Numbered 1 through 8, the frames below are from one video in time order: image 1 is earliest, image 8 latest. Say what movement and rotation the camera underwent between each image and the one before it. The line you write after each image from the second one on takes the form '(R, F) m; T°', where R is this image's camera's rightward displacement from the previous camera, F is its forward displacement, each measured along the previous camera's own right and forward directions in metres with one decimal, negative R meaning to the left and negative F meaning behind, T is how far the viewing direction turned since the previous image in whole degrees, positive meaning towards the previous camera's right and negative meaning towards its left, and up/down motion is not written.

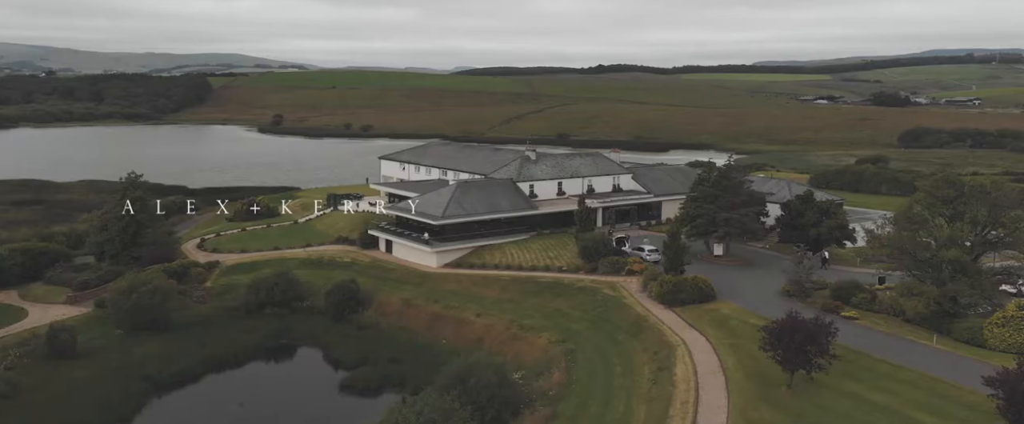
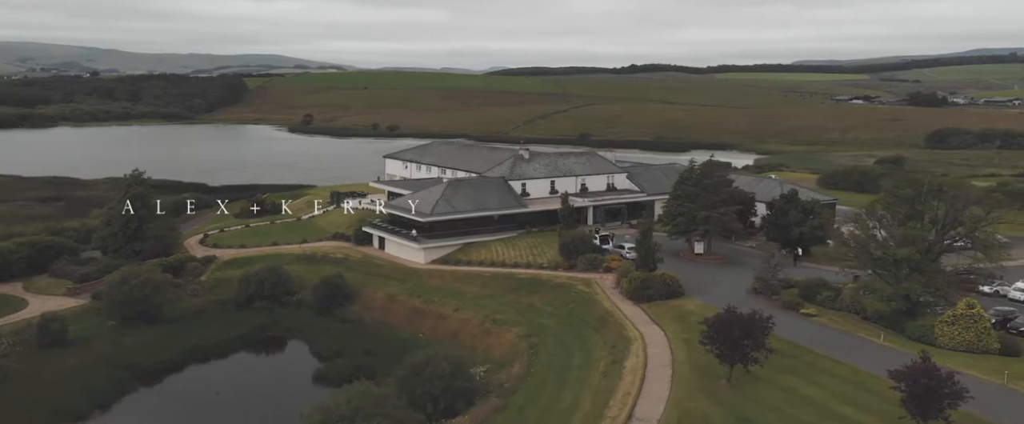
(+2.2, -0.6) m; -2°
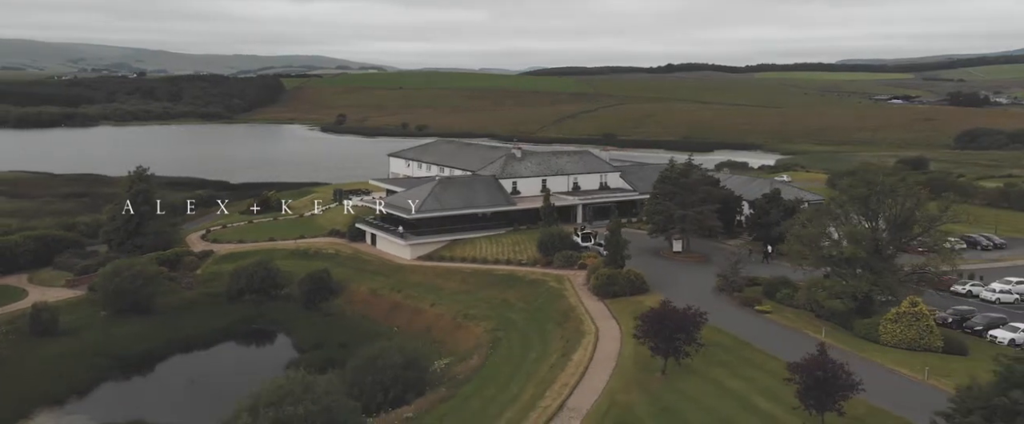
(+2.5, -0.6) m; -2°
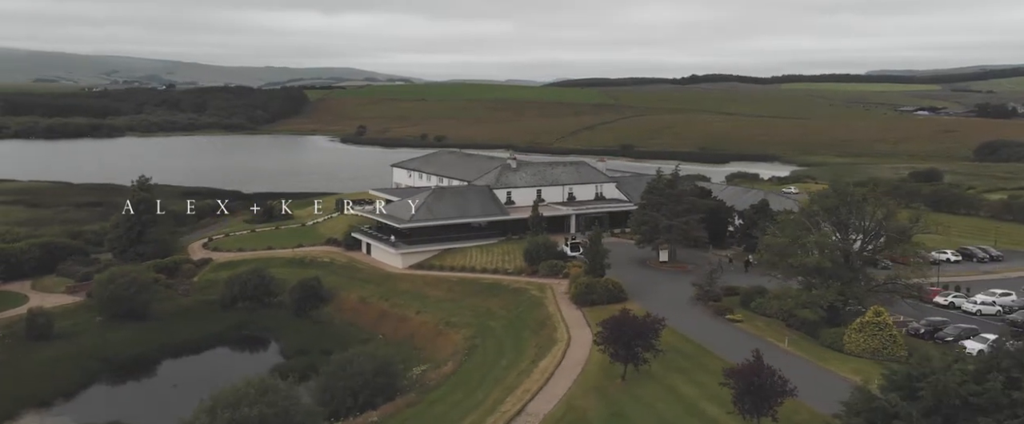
(+1.6, -0.4) m; -1°
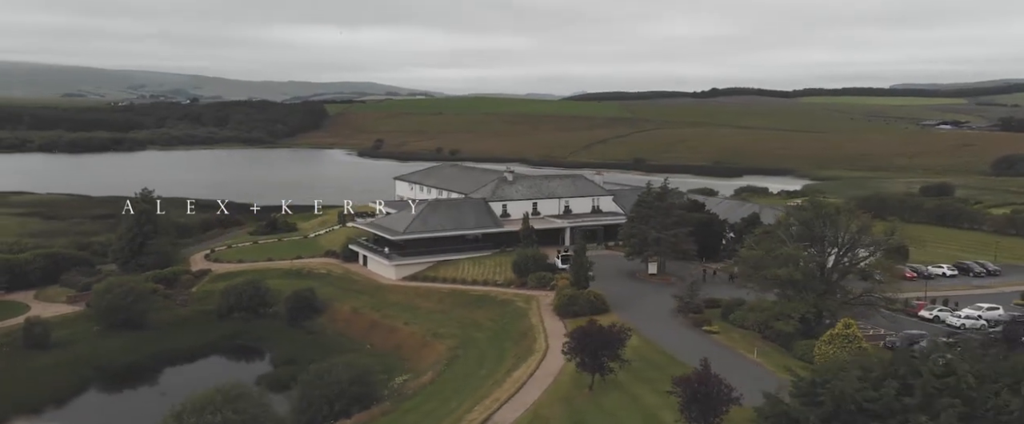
(+1.3, -0.4) m; -1°
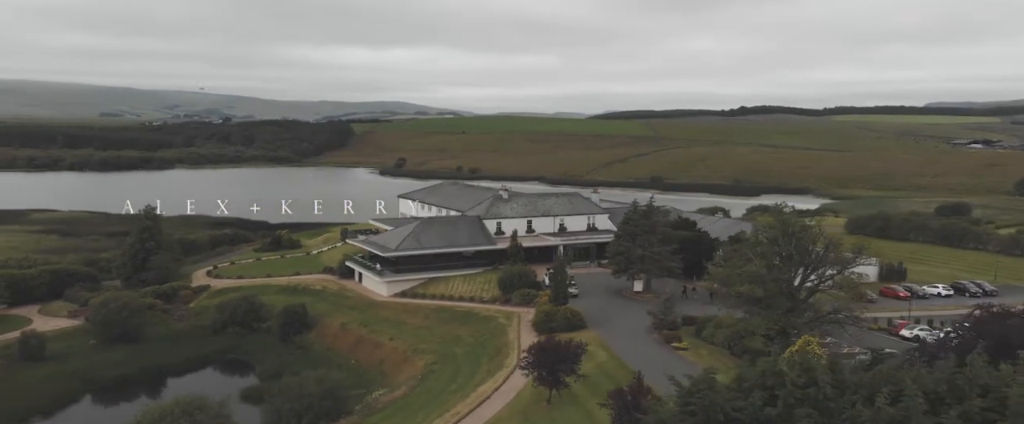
(+1.8, -0.5) m; -1°
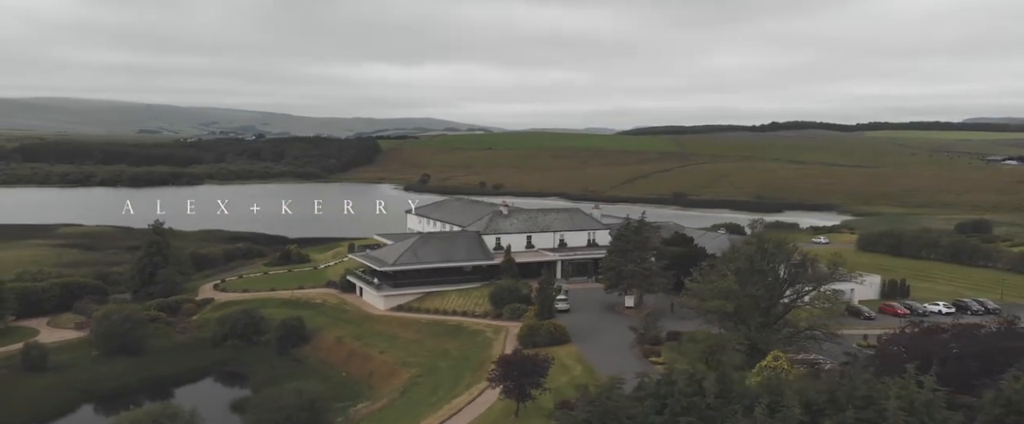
(+1.6, -0.4) m; -2°
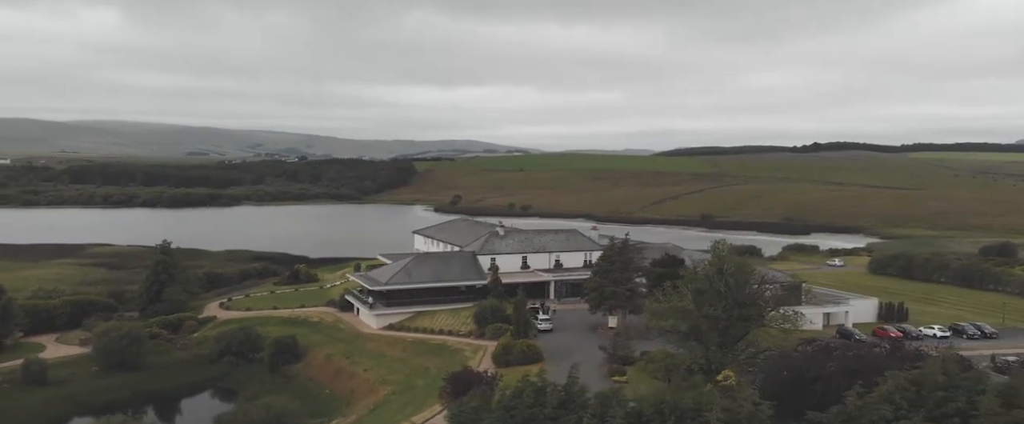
(+2.4, -0.7) m; -2°
